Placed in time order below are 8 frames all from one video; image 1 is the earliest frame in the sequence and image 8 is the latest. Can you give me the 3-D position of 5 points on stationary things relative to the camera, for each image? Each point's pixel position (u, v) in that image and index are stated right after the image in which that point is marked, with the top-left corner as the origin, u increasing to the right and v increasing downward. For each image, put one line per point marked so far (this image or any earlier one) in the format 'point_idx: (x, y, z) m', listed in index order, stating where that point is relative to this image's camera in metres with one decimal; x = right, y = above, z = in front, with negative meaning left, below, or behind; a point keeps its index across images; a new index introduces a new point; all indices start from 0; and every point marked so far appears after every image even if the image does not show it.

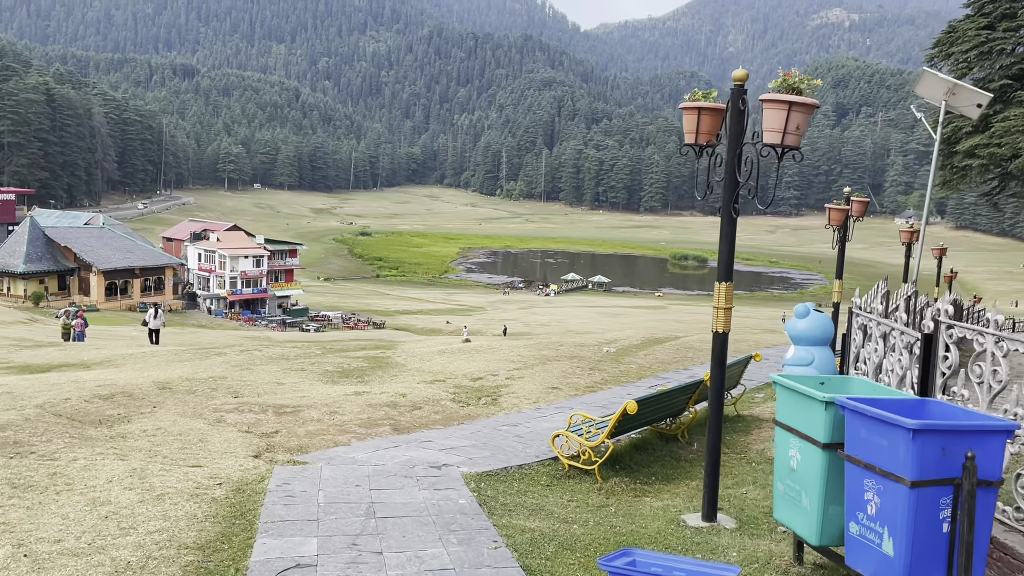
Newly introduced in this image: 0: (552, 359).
0: (+0.7, -1.2, +13.7) m
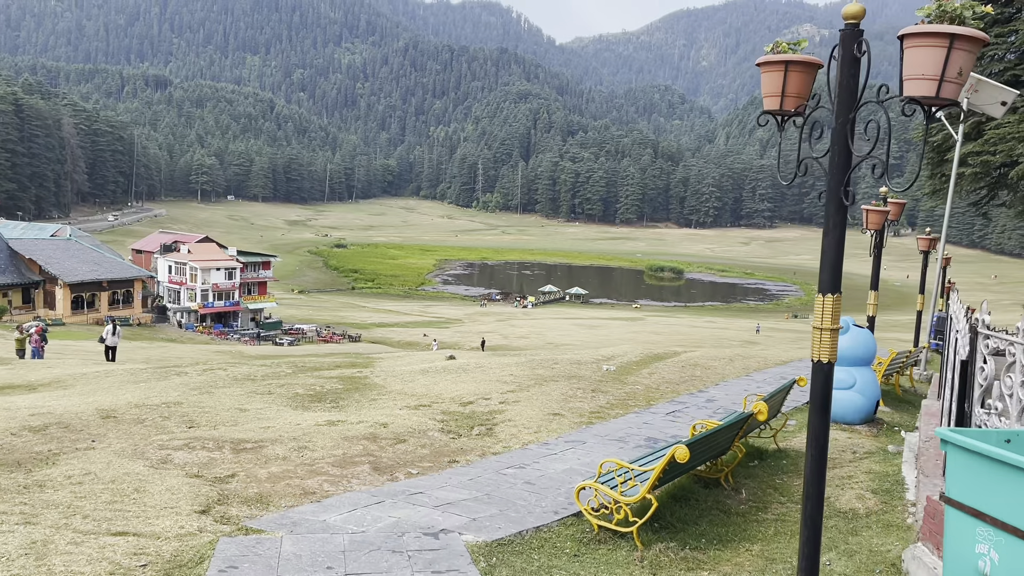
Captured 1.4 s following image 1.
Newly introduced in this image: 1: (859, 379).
0: (+0.6, -1.4, +12.3) m
1: (+3.7, -1.0, +8.8) m
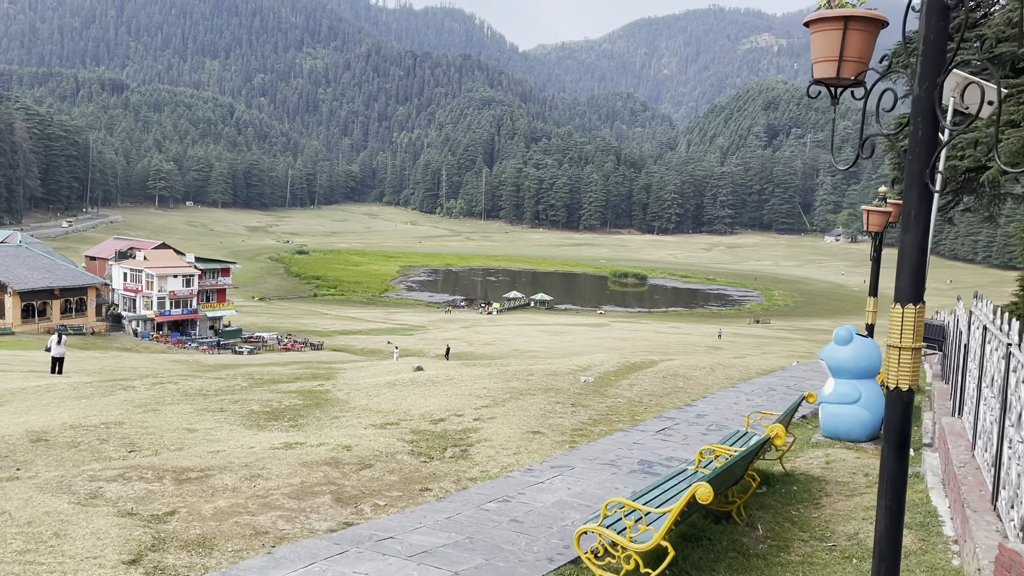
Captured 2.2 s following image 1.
0: (+0.2, -1.5, +11.6) m
1: (+3.5, -1.0, +8.1) m
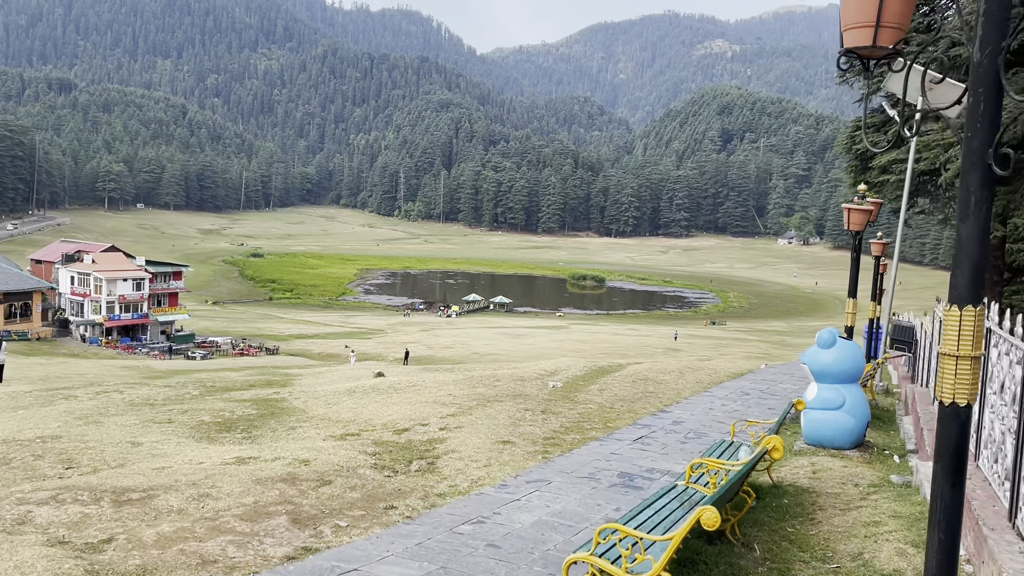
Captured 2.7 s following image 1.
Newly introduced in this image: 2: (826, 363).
0: (-0.3, -1.5, +11.1) m
1: (+3.2, -1.0, +7.8) m
2: (+3.0, -0.7, +7.7) m
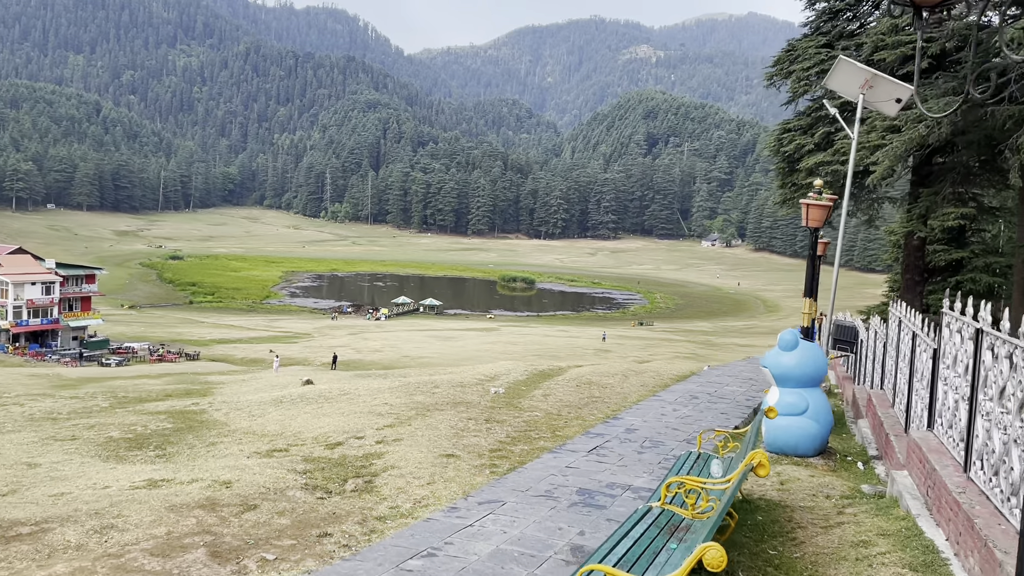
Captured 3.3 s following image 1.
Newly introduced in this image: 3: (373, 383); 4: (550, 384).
0: (-1.0, -1.5, +10.4) m
1: (+2.7, -1.0, +7.4) m
2: (+2.5, -0.7, +7.4) m
3: (-2.4, -1.6, +14.1) m
4: (+0.6, -1.5, +12.7) m
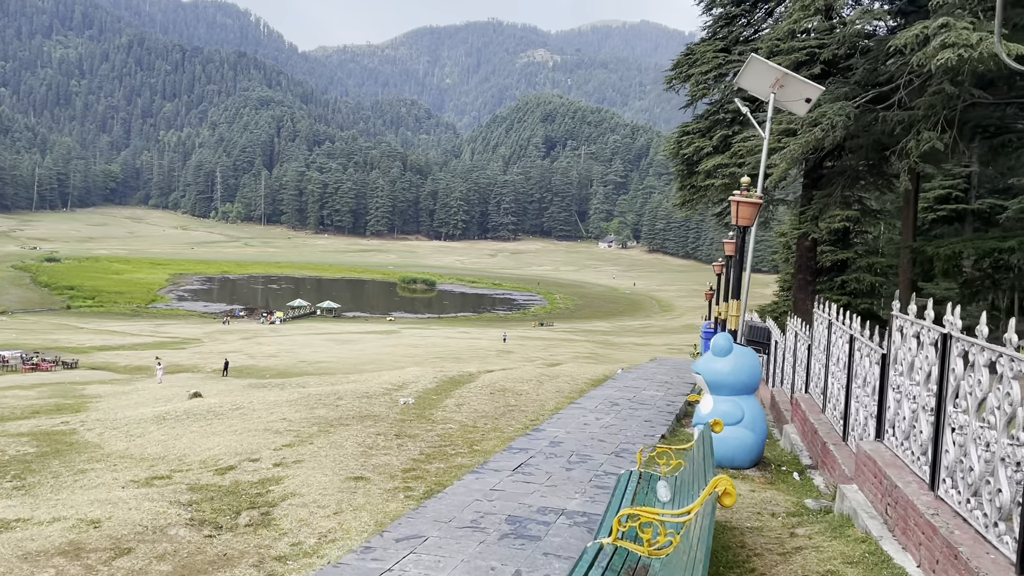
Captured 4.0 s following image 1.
0: (-2.0, -1.6, +9.5) m
1: (+2.0, -1.0, +7.0) m
2: (+1.8, -0.7, +6.9) m
3: (-3.9, -1.7, +13.0) m
4: (-0.7, -1.5, +12.0) m
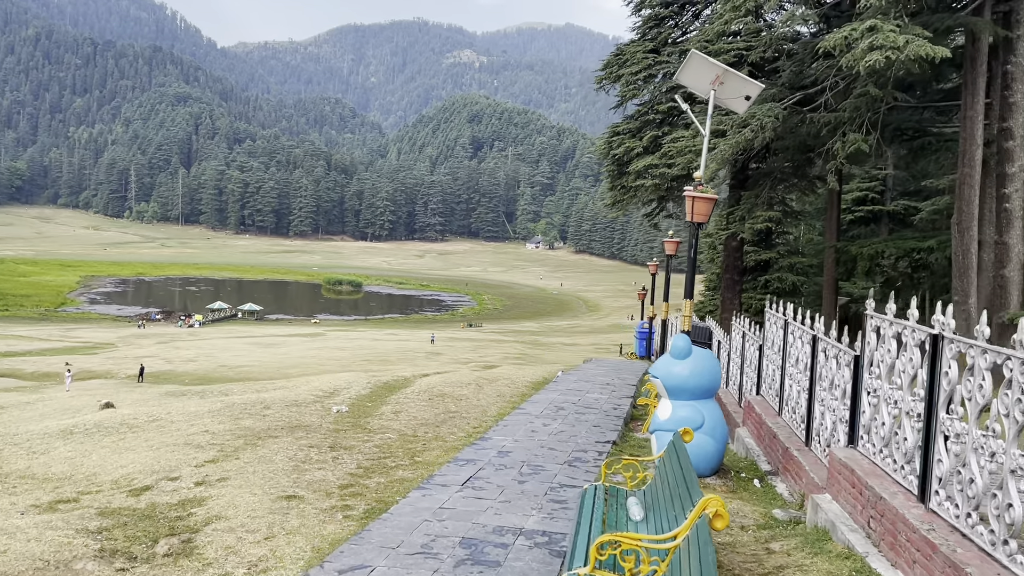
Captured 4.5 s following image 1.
0: (-2.7, -1.6, +8.8) m
1: (+1.6, -1.0, +6.7) m
2: (+1.4, -0.7, +6.6) m
3: (-4.8, -1.7, +12.1) m
4: (-1.6, -1.5, +11.4) m
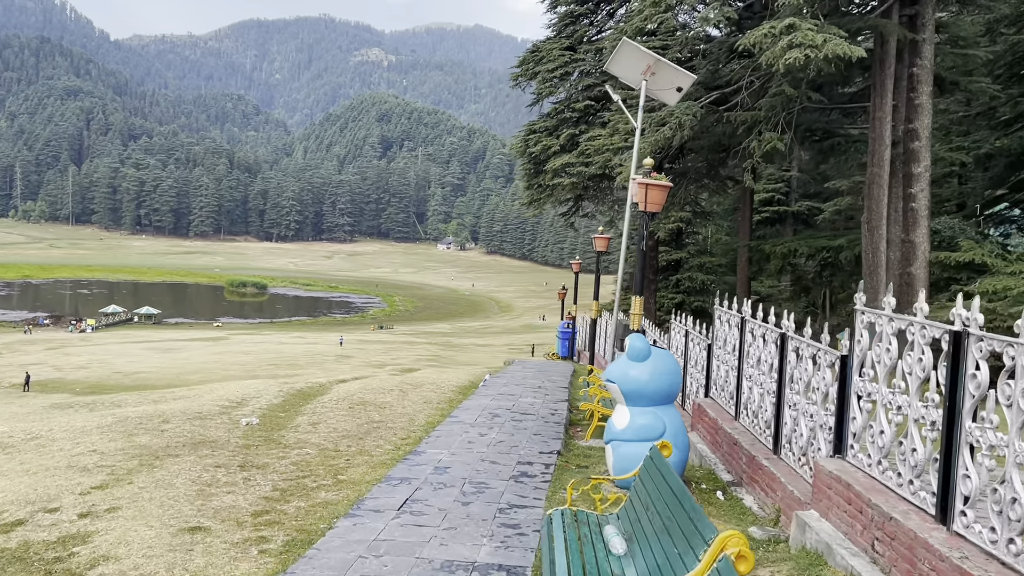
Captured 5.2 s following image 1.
0: (-3.3, -1.6, +7.8) m
1: (+1.1, -1.0, +6.1) m
2: (+0.9, -0.7, +6.0) m
3: (-5.8, -1.7, +10.8) m
4: (-2.5, -1.5, +10.5) m
